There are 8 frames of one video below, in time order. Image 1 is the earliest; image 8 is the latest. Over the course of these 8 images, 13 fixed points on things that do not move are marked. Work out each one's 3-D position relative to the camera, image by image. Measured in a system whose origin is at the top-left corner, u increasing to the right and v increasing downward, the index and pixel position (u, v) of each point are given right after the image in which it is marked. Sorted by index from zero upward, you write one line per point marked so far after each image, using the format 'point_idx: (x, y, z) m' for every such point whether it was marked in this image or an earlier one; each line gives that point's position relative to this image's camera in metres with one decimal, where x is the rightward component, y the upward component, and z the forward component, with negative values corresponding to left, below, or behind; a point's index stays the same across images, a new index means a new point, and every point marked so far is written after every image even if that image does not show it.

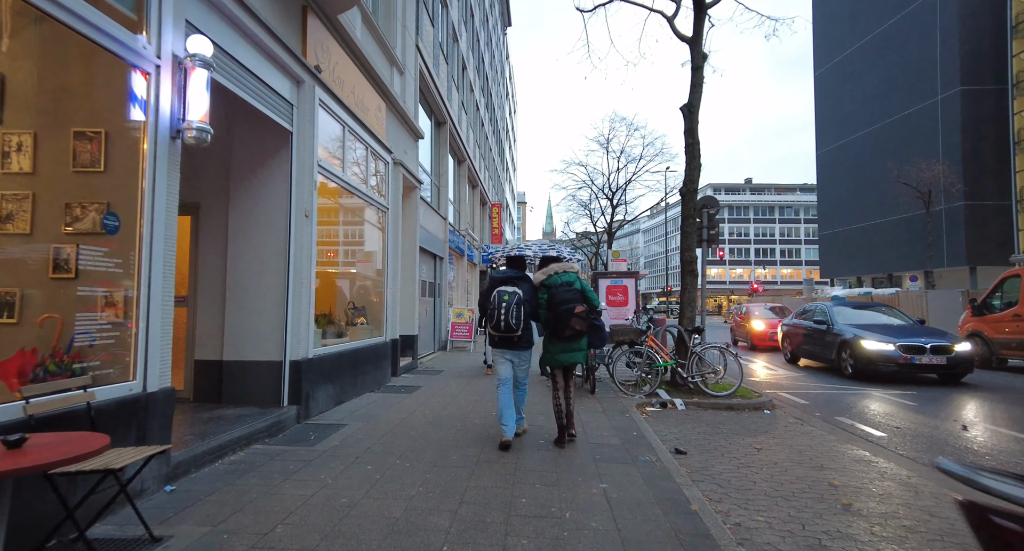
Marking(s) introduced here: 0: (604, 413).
0: (+1.2, -1.7, +6.2) m
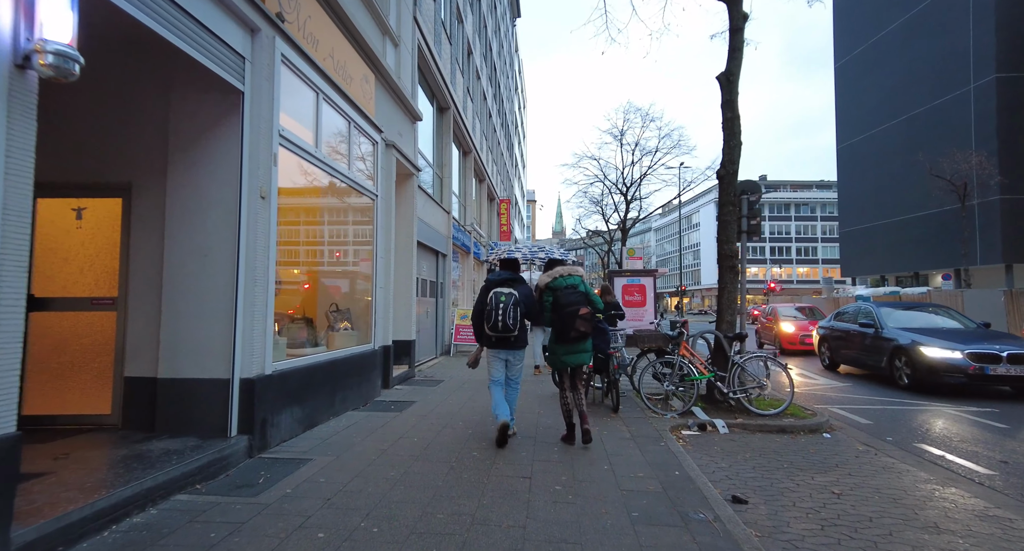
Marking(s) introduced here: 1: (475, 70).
0: (+1.2, -1.7, +5.1) m
1: (-1.4, +7.6, +18.3) m
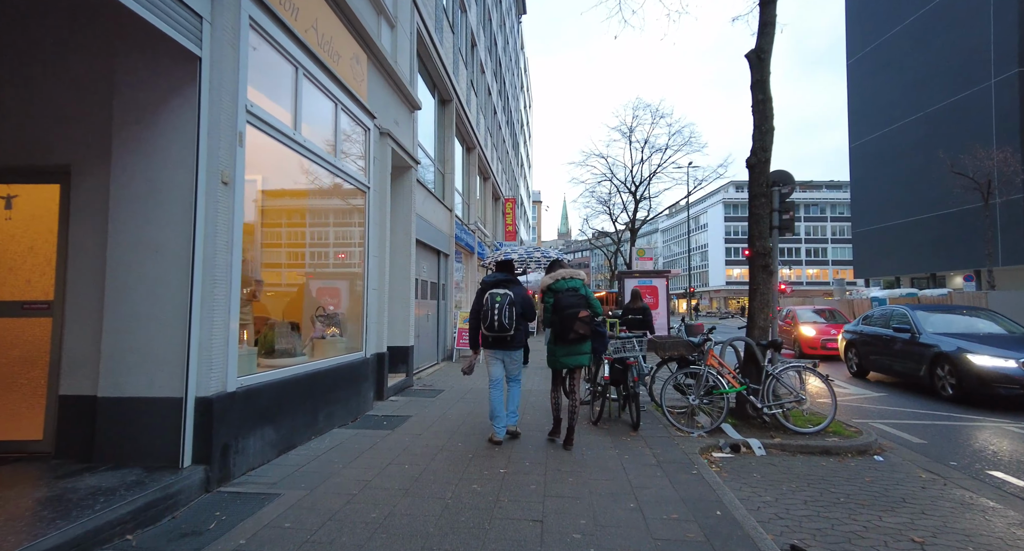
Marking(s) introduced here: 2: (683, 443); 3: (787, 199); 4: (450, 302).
0: (+1.3, -1.7, +4.4) m
1: (-1.2, +7.5, +17.7) m
2: (+1.8, -1.8, +5.2) m
3: (+3.6, +1.0, +6.6) m
4: (-1.7, -0.7, +13.3) m
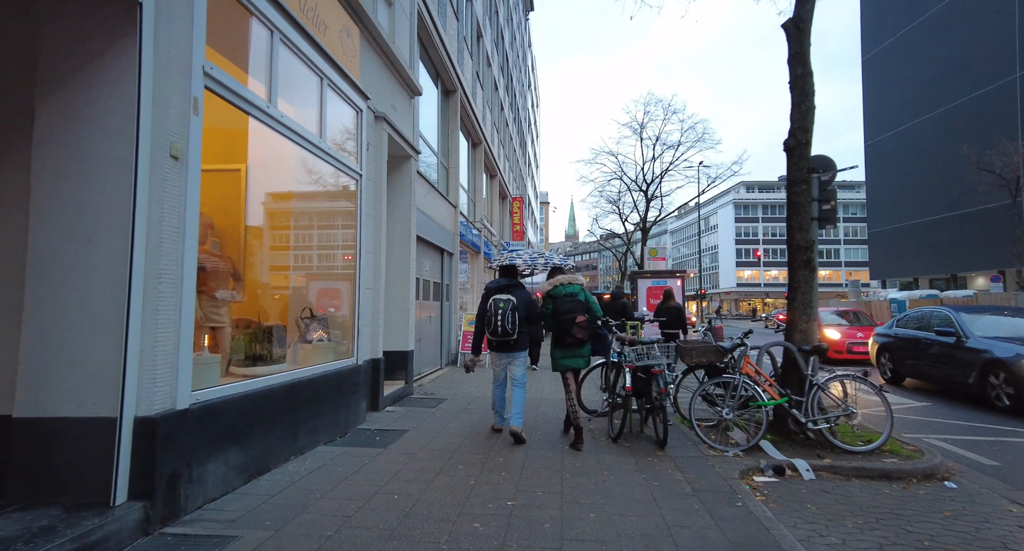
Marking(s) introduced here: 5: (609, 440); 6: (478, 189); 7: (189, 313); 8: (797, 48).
0: (+1.4, -1.6, +3.7) m
1: (-0.9, +7.5, +17.0) m
2: (+1.9, -1.7, +4.5) m
3: (+3.7, +1.0, +5.9) m
4: (-1.5, -0.7, +12.6) m
5: (+1.1, -1.8, +5.4) m
6: (-1.1, +2.9, +16.7) m
7: (-2.1, -0.2, +3.2) m
8: (+3.2, +2.5, +5.6) m
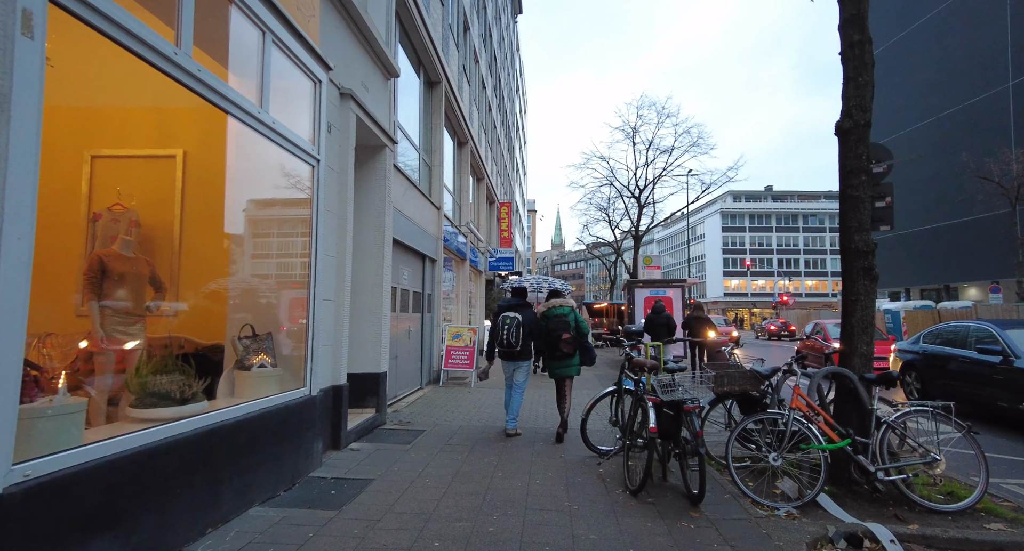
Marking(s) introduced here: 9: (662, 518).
0: (+1.3, -1.7, +2.6) m
1: (-1.3, +7.2, +16.1) m
2: (+1.8, -1.8, +3.4) m
3: (+3.7, +0.9, +4.9) m
4: (-1.7, -0.9, +11.5) m
5: (+1.0, -1.9, +4.3) m
6: (-1.5, +2.6, +15.6) m
7: (-2.1, -0.3, +2.1) m
8: (+3.1, +2.4, +4.6) m
9: (+1.1, -1.8, +3.7) m
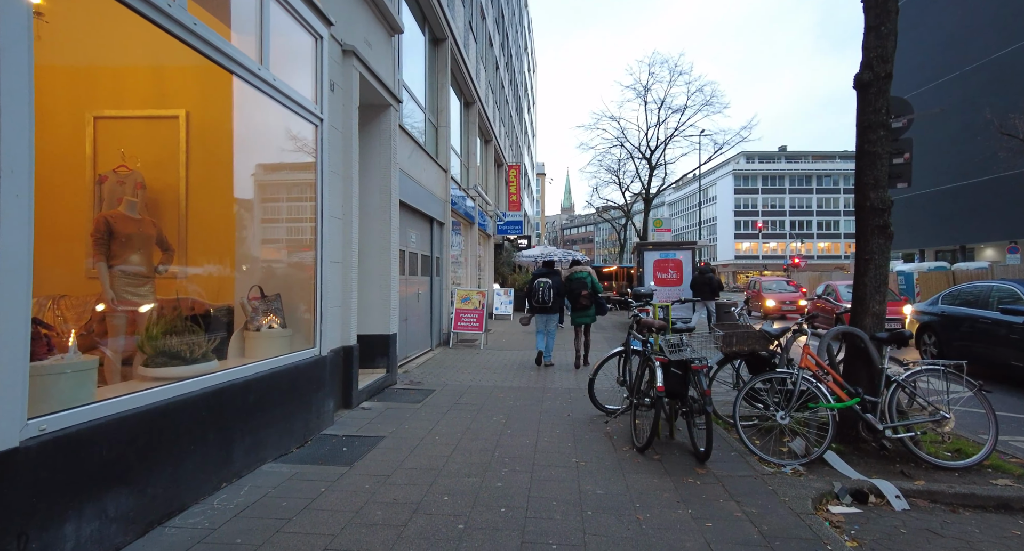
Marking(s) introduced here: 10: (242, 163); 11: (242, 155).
0: (+1.4, -1.5, +2.7) m
1: (-1.1, +8.4, +15.5) m
2: (+1.9, -1.5, +3.5) m
3: (+3.7, +1.3, +4.7) m
4: (-1.5, -0.1, +11.5) m
5: (+1.1, -1.6, +4.4) m
6: (-1.2, +3.8, +15.4) m
7: (-2.1, -0.1, +2.1) m
8: (+3.2, +2.8, +4.3) m
9: (+1.2, -1.5, +3.8) m
10: (-2.5, +1.1, +4.7) m
11: (-2.5, +1.1, +4.6) m
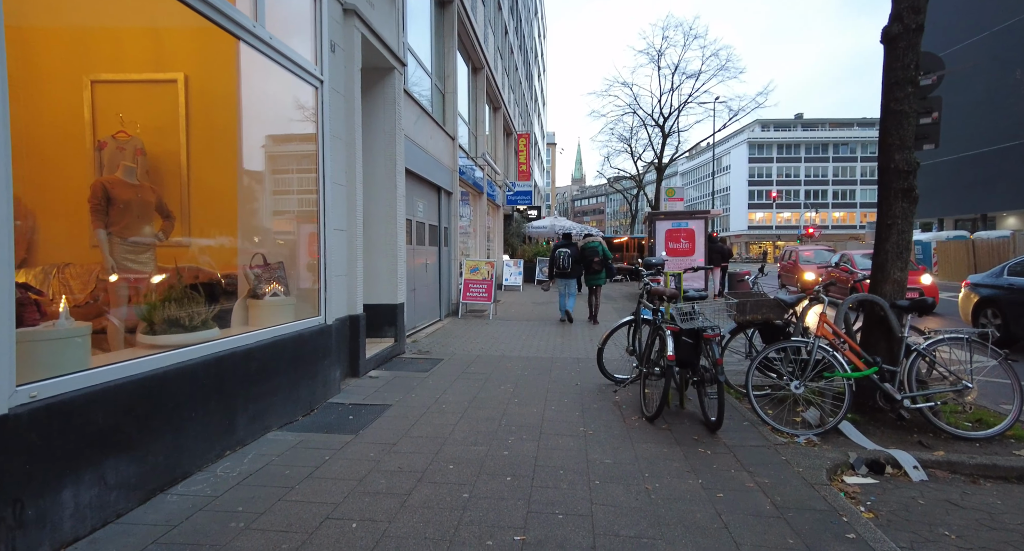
0: (+1.4, -1.3, +2.6) m
1: (-0.8, +9.3, +14.9) m
2: (+1.9, -1.3, +3.4) m
3: (+3.8, +1.6, +4.4) m
4: (-1.3, +0.6, +11.4) m
5: (+1.1, -1.3, +4.3) m
6: (-1.0, +4.7, +15.0) m
7: (-2.1, 0.0, +2.0) m
8: (+3.2, +3.1, +3.9) m
9: (+1.2, -1.3, +3.7) m
10: (-2.5, +1.4, +4.5) m
11: (-2.5, +1.4, +4.5) m
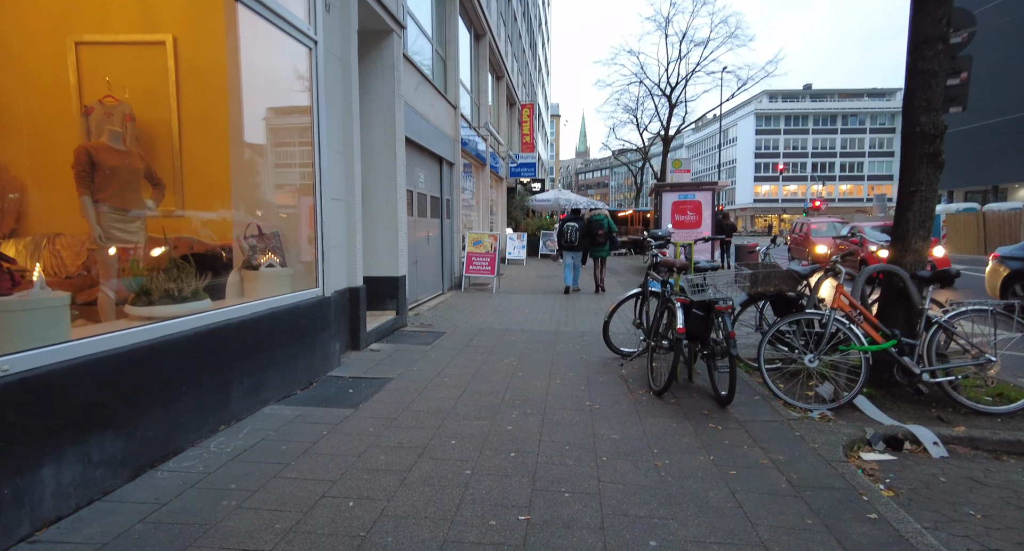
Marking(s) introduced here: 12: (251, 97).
0: (+1.4, -1.1, +2.5) m
1: (-0.7, +10.1, +14.2) m
2: (+2.0, -1.1, +3.2) m
3: (+3.8, +1.9, +4.1) m
4: (-1.2, +1.2, +11.2) m
5: (+1.2, -1.0, +4.2) m
6: (-0.9, +5.5, +14.6) m
7: (-2.0, +0.2, +1.8) m
8: (+3.3, +3.3, +3.6) m
9: (+1.3, -1.0, +3.6) m
10: (-2.4, +1.6, +4.3) m
11: (-2.4, +1.7, +4.3) m
12: (-2.4, +1.6, +4.3) m
